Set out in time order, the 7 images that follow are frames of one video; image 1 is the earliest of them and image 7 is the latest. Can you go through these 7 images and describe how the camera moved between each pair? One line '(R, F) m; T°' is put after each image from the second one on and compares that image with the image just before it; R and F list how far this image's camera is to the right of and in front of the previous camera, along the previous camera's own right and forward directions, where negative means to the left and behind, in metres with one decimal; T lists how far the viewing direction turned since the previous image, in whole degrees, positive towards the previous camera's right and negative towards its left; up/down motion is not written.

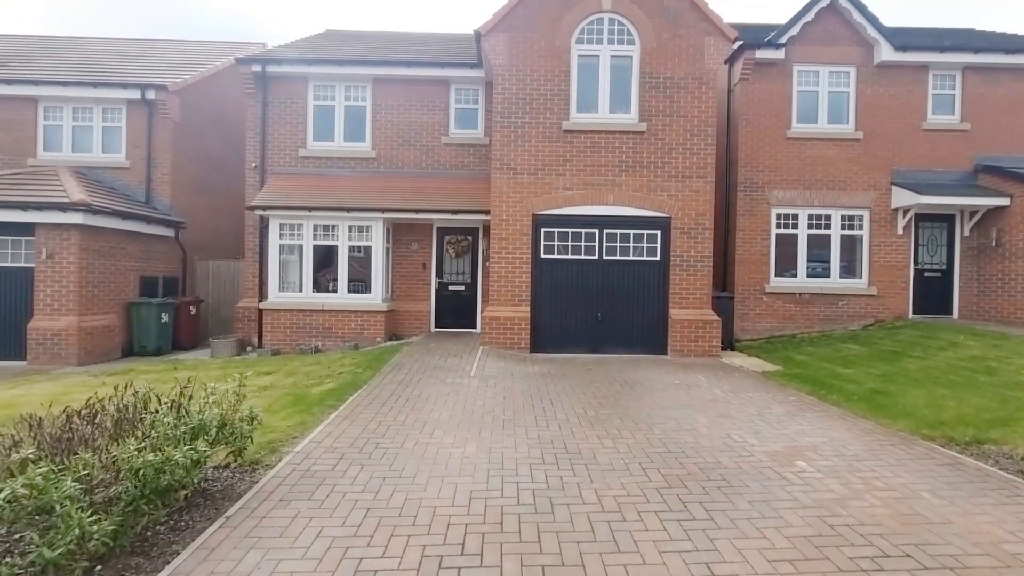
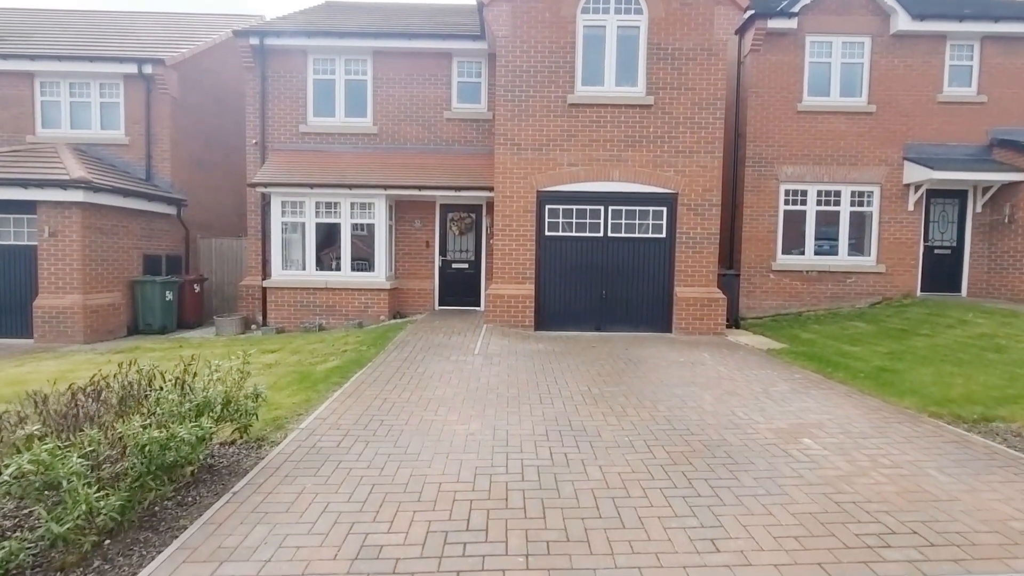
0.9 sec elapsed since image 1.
(0.0, +0.1) m; 0°
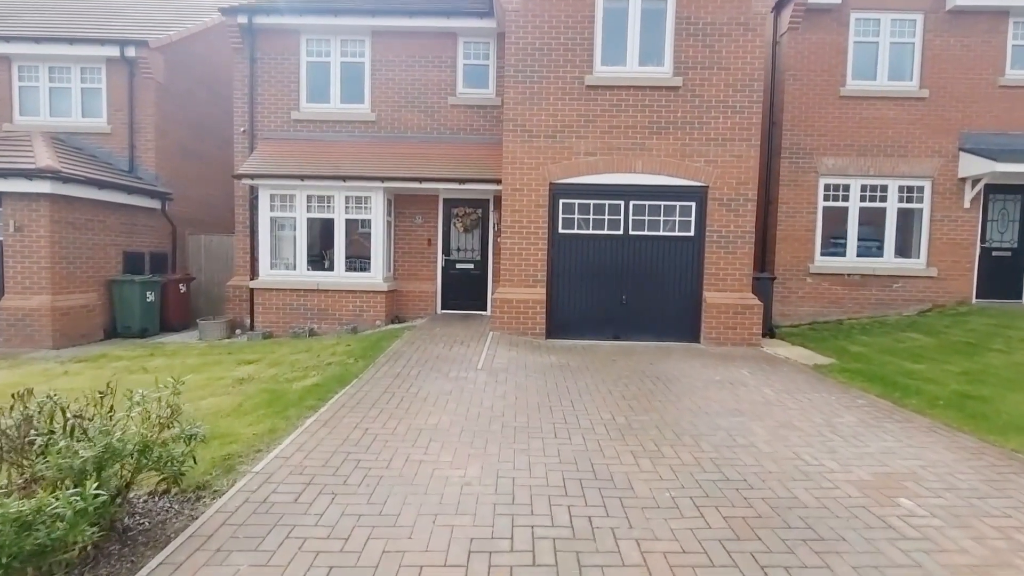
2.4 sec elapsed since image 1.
(0.0, +1.1) m; -1°
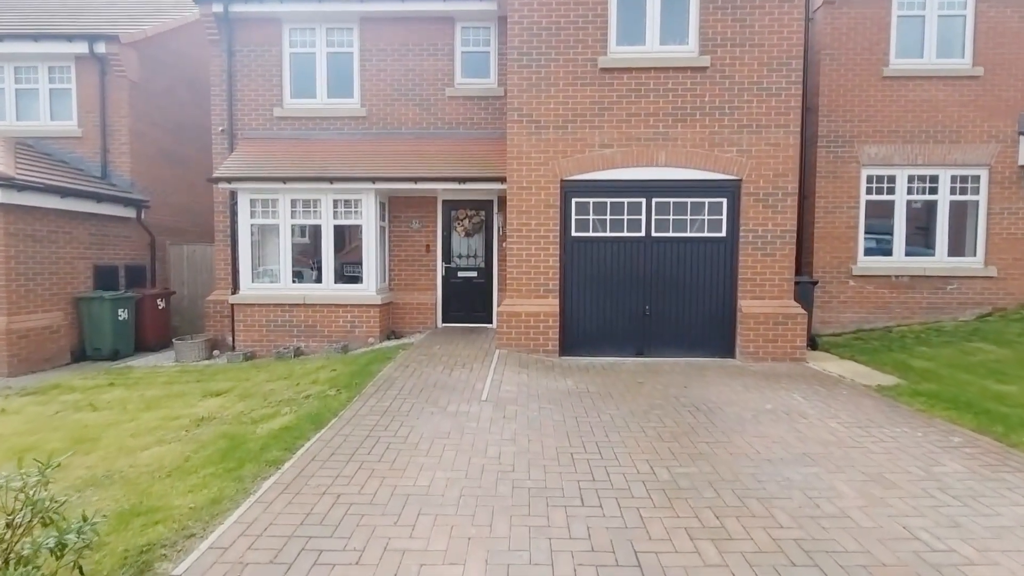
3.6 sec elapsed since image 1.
(0.0, +1.1) m; -1°
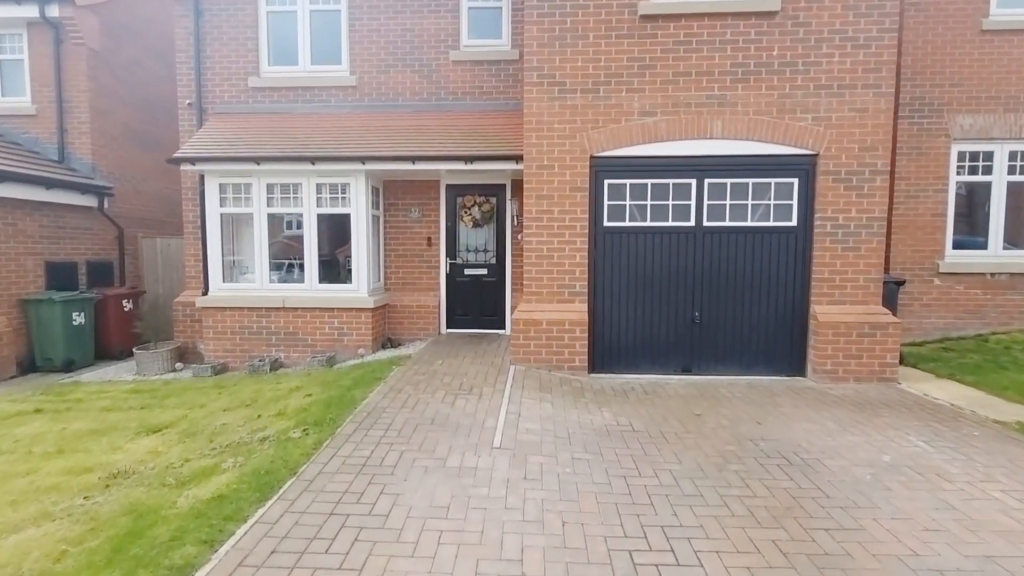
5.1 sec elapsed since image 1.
(-0.1, +1.5) m; -1°
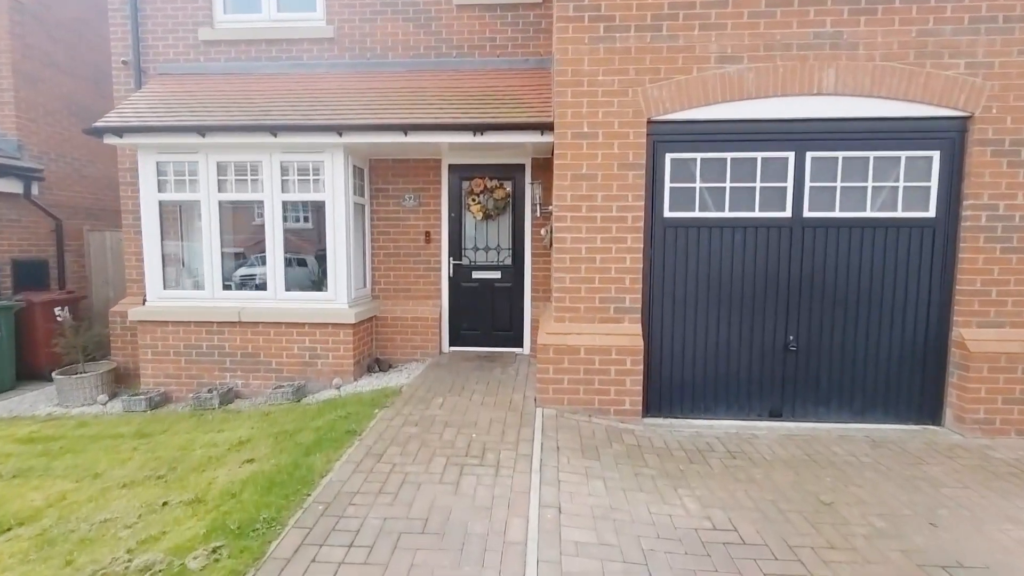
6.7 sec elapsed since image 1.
(-0.2, +1.8) m; -1°
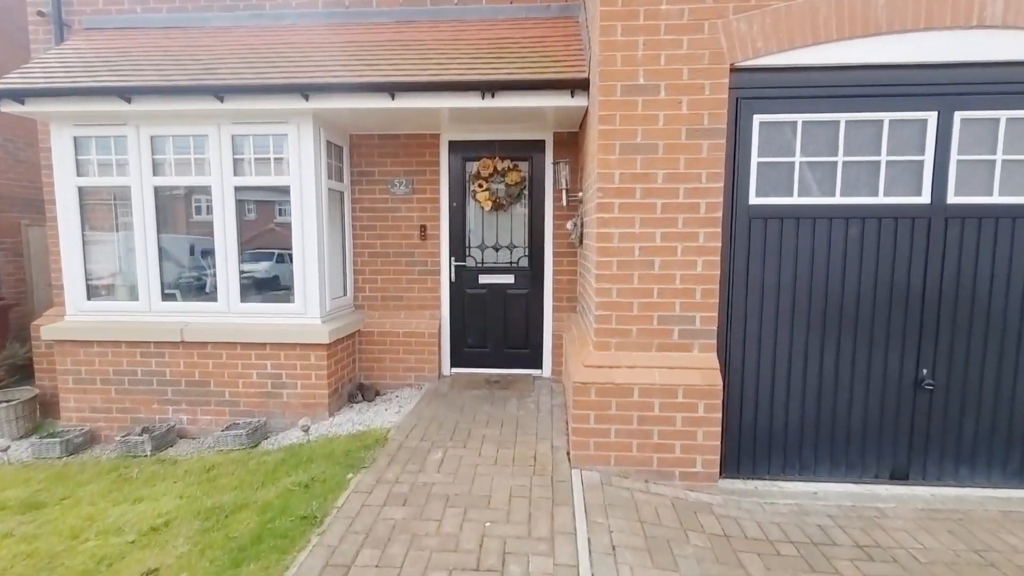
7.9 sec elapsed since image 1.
(-0.2, +1.4) m; 0°
